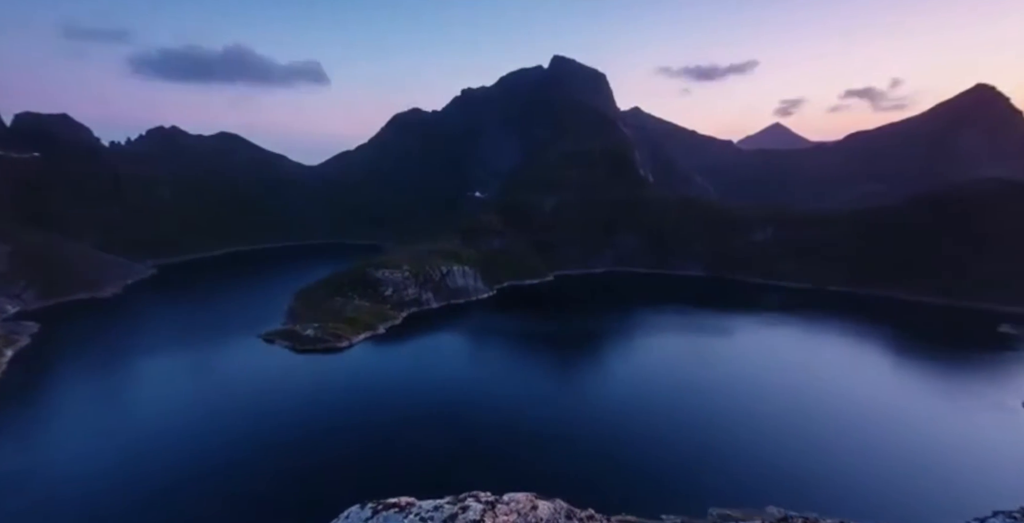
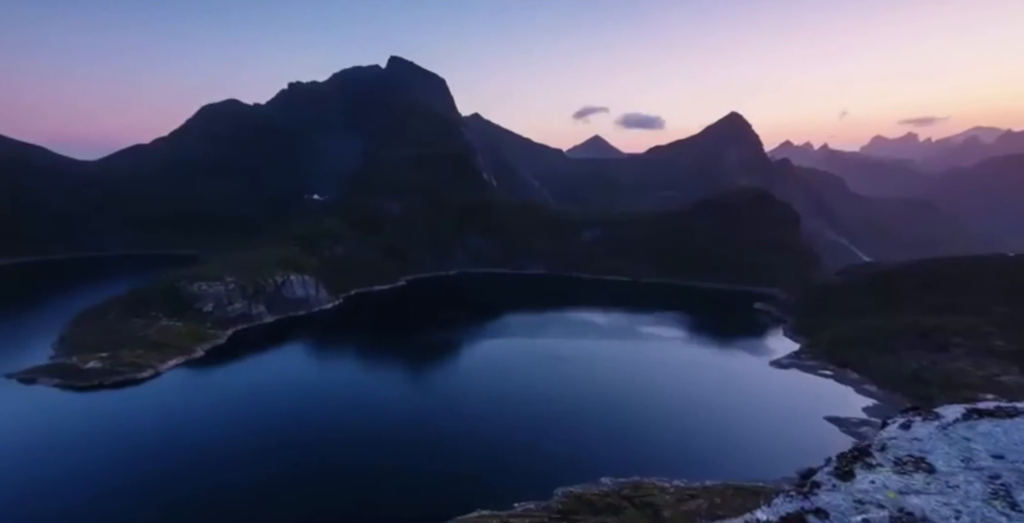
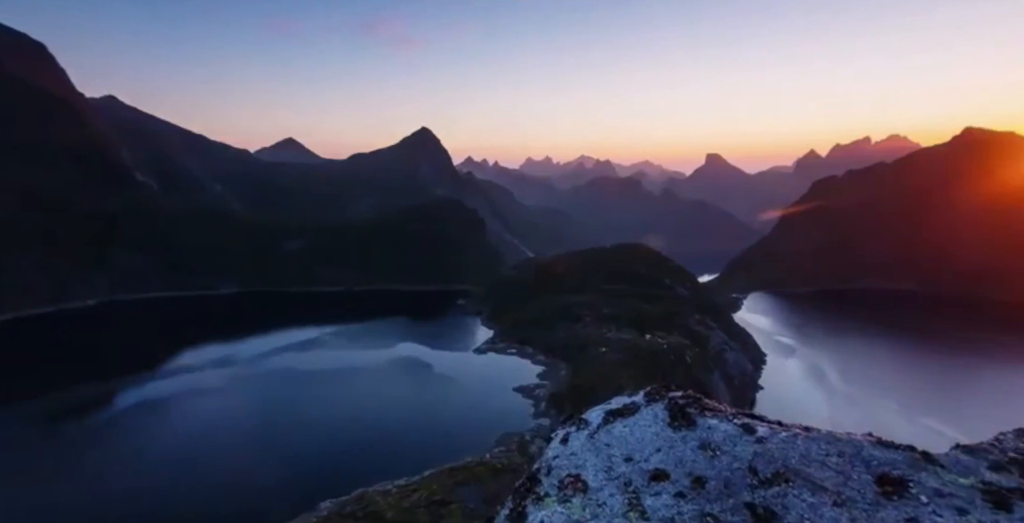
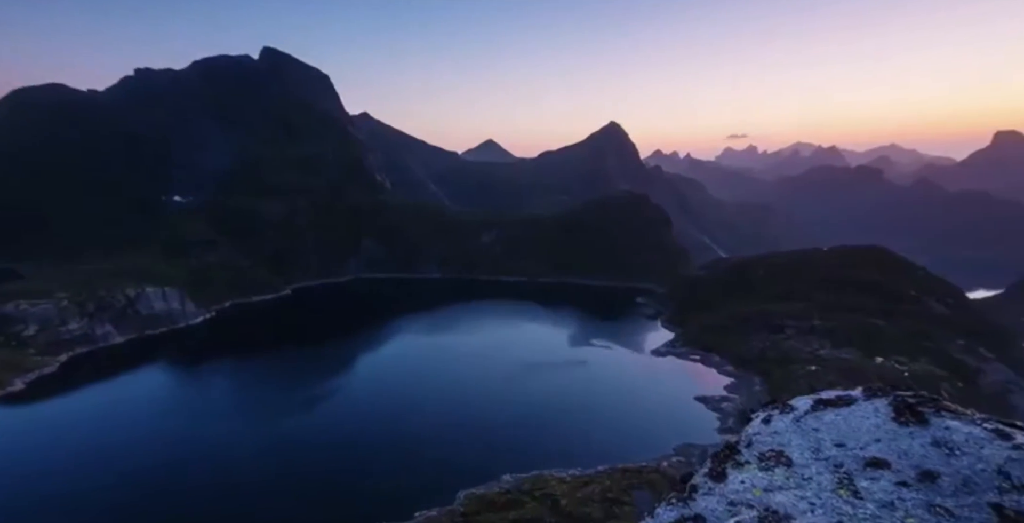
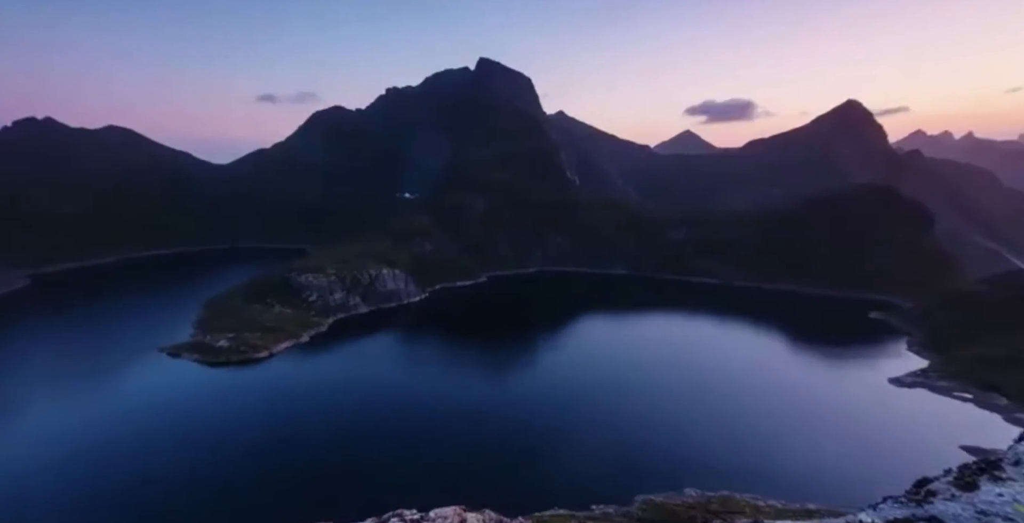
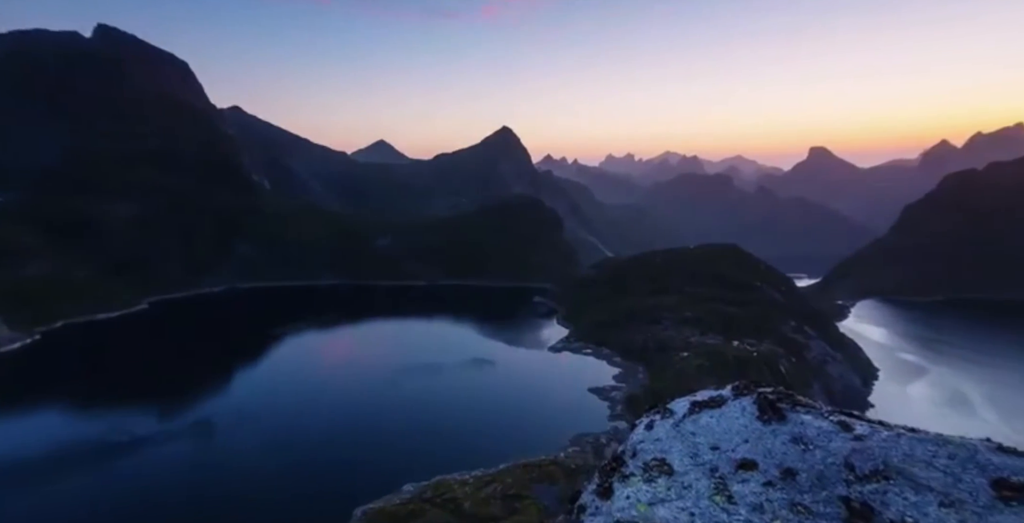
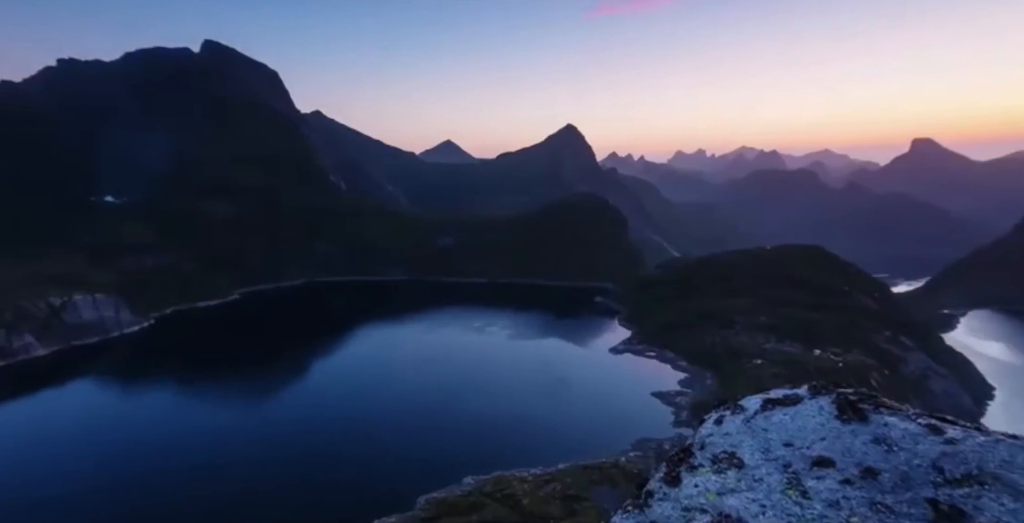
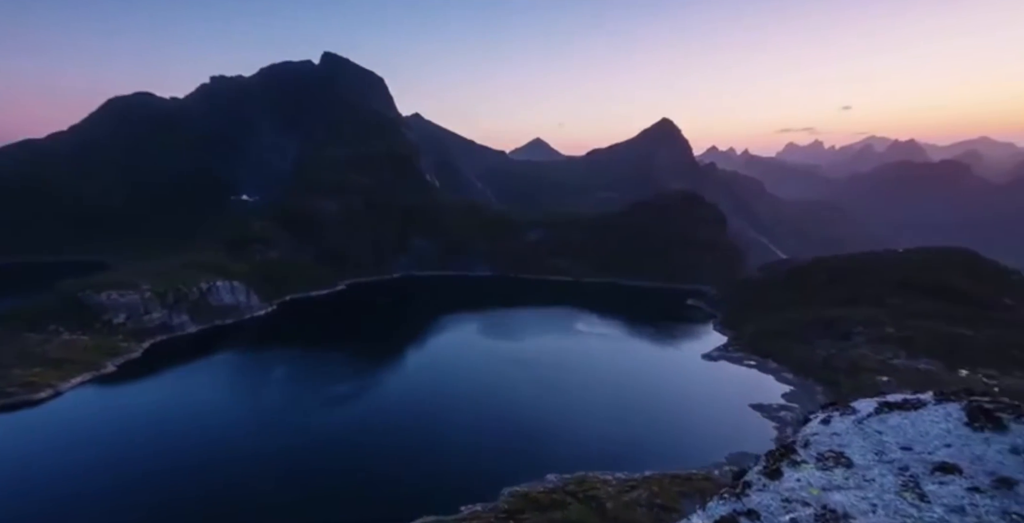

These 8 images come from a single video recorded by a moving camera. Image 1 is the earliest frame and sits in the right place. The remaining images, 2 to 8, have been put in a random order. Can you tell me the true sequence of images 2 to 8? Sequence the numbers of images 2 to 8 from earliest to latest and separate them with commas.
5, 2, 8, 4, 7, 6, 3
